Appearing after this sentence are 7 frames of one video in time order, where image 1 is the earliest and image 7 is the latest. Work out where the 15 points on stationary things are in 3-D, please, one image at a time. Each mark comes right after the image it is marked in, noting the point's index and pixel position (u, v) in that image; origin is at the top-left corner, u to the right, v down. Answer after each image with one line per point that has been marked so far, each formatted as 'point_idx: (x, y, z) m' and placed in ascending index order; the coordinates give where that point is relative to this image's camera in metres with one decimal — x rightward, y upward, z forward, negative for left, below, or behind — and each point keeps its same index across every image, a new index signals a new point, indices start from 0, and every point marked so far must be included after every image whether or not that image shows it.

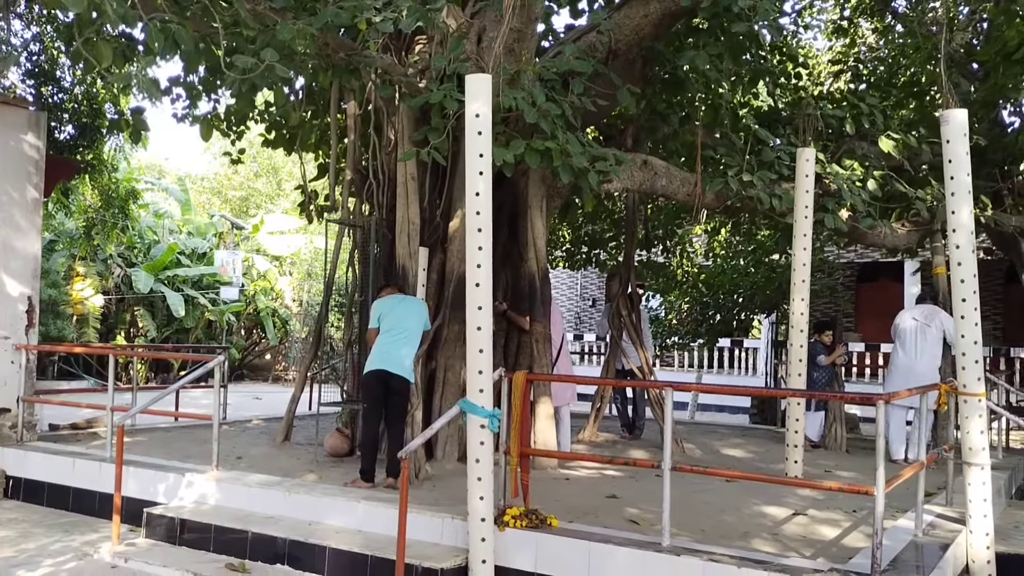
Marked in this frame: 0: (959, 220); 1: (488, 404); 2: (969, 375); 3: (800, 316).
0: (+2.5, +0.4, +5.2) m
1: (-0.1, -0.6, +4.7) m
2: (+2.6, -0.5, +5.2) m
3: (+2.2, -0.2, +7.0) m
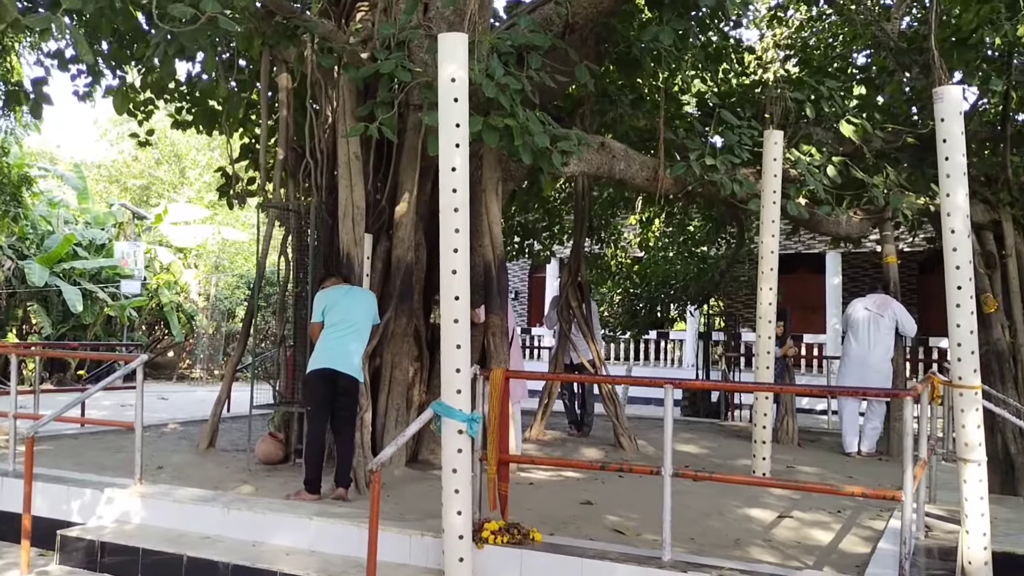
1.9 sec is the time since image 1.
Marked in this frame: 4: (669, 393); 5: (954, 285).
0: (+2.4, +0.5, +5.0) m
1: (-0.2, -0.5, +4.2) m
2: (+2.4, -0.4, +4.9) m
3: (+1.9, -0.1, +6.7) m
4: (+0.7, -0.5, +4.4) m
5: (+2.4, 0.0, +5.0) m
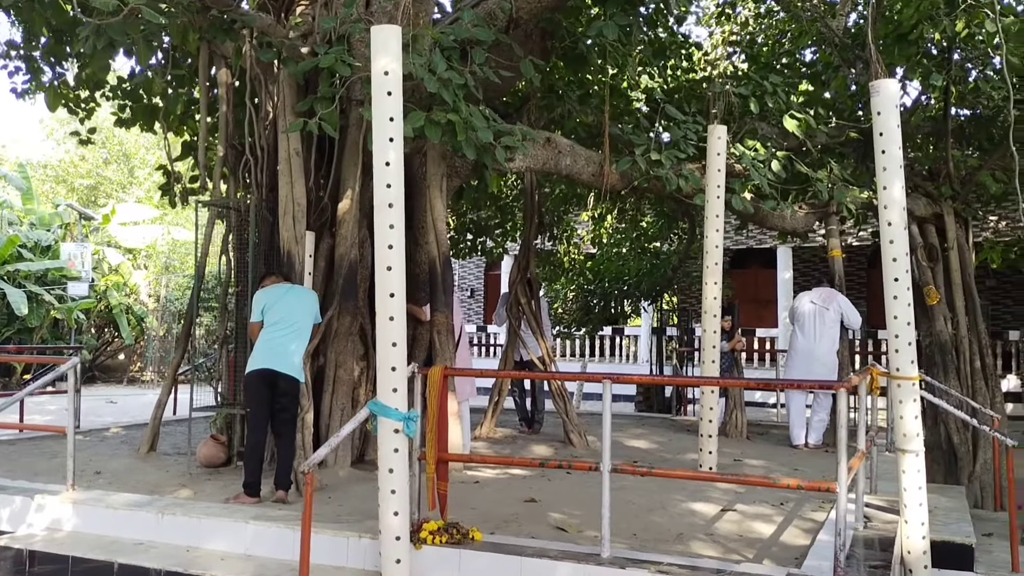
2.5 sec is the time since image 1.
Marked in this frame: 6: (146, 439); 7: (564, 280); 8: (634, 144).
0: (+2.1, +0.5, +5.0) m
1: (-0.5, -0.5, +4.1) m
2: (+2.1, -0.4, +5.0) m
3: (+1.5, -0.1, +6.7) m
4: (+0.4, -0.5, +4.4) m
5: (+2.1, +0.1, +5.0) m
6: (-2.8, -1.2, +7.1) m
7: (+0.8, +0.1, +14.8) m
8: (+1.0, +1.2, +7.4) m
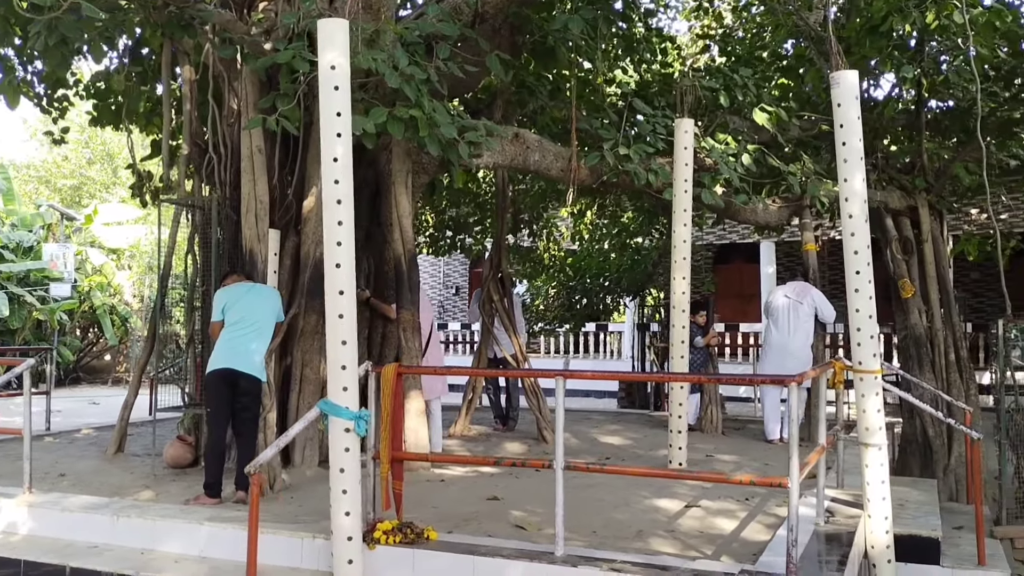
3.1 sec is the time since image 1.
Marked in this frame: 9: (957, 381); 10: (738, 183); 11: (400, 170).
0: (+1.8, +0.5, +5.0) m
1: (-0.7, -0.5, +4.1) m
2: (+1.9, -0.3, +4.9) m
3: (+1.2, -0.1, +6.7) m
4: (+0.2, -0.5, +4.3) m
5: (+1.8, +0.1, +5.0) m
6: (-3.1, -1.2, +7.1) m
7: (+0.5, +0.2, +14.8) m
8: (+0.7, +1.2, +7.4) m
9: (+4.3, -0.9, +9.0) m
10: (+1.9, +0.9, +7.7) m
11: (-0.8, +0.8, +6.6) m
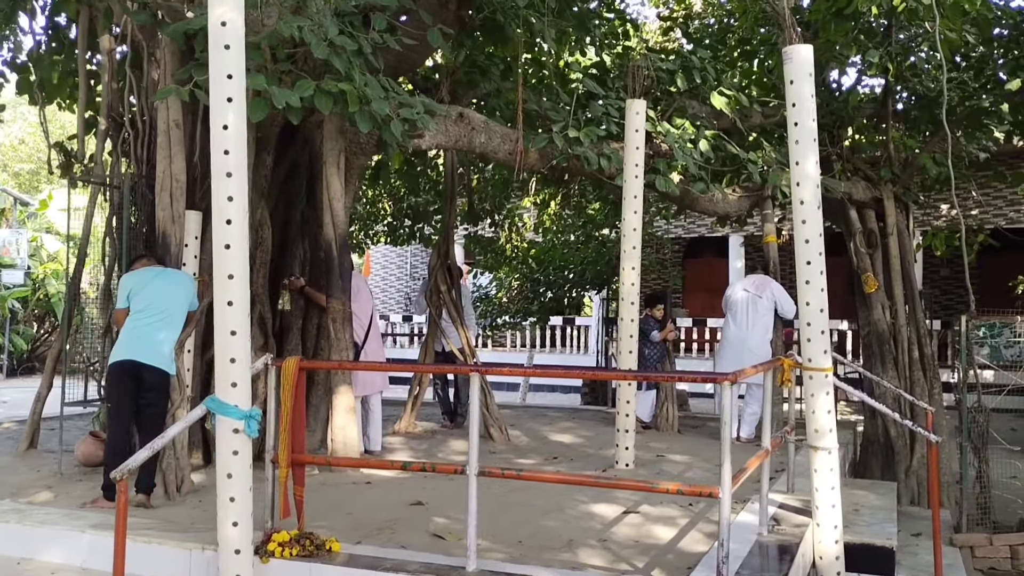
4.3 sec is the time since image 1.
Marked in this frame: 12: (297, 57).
0: (+1.5, +0.6, +4.6) m
1: (-1.1, -0.4, +3.6) m
2: (+1.5, -0.3, +4.6) m
3: (+0.8, 0.0, +6.3) m
4: (-0.1, -0.4, +3.9) m
5: (+1.5, +0.1, +4.6) m
6: (-3.5, -1.1, +6.6) m
7: (-0.1, +0.3, +14.4) m
8: (+0.3, +1.3, +7.0) m
9: (+3.9, -0.9, +8.7) m
10: (+1.5, +0.9, +7.3) m
11: (-1.2, +0.9, +6.1) m
12: (-1.4, +1.5, +6.0) m
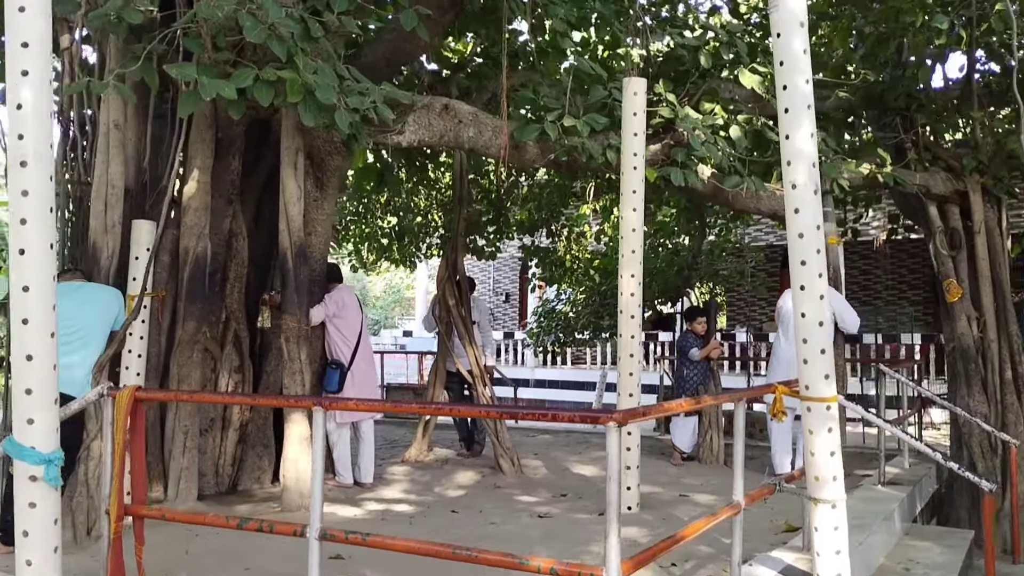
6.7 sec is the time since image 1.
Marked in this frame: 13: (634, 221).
0: (+1.1, +0.6, +3.6) m
1: (-1.5, -0.5, +3.0) m
2: (+1.2, -0.3, +3.6) m
3: (+0.7, -0.1, +5.4) m
4: (-0.5, -0.4, +3.1) m
5: (+1.1, +0.1, +3.6) m
6: (-3.5, -1.2, +6.2) m
7: (+0.9, +0.1, +13.5) m
8: (+0.3, +1.2, +6.2) m
9: (+4.0, -0.9, +7.3) m
10: (+1.5, +0.9, +6.3) m
11: (-1.3, +0.8, +5.5) m
12: (-1.6, +1.4, +5.4) m
13: (+0.7, +0.4, +5.4) m
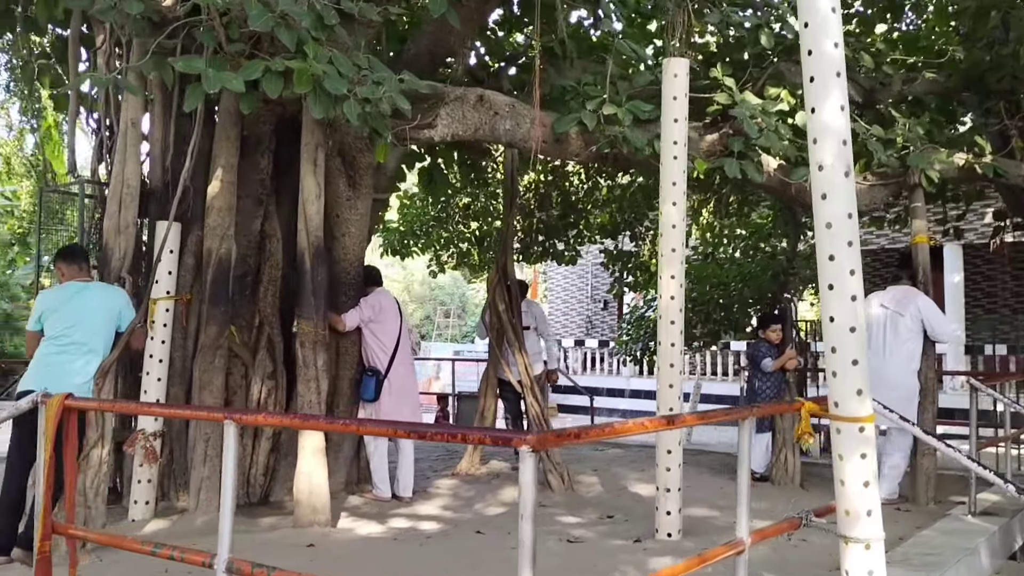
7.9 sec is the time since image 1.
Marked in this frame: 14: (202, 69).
0: (+1.0, +0.6, +3.1) m
1: (-1.7, -0.5, +2.7) m
2: (+1.1, -0.3, +3.0) m
3: (+0.8, -0.1, +4.8) m
4: (-0.7, -0.4, +2.8) m
5: (+1.0, +0.1, +3.0) m
6: (-3.3, -1.2, +6.2) m
7: (+2.0, 0.0, +12.9) m
8: (+0.5, +1.2, +5.7) m
9: (+4.4, -1.0, +6.4) m
10: (+1.7, +0.9, +5.7) m
11: (-1.2, +0.8, +5.2) m
12: (-1.4, +1.4, +5.1) m
13: (+0.8, +0.4, +4.9) m
14: (-1.6, +1.1, +4.6) m
